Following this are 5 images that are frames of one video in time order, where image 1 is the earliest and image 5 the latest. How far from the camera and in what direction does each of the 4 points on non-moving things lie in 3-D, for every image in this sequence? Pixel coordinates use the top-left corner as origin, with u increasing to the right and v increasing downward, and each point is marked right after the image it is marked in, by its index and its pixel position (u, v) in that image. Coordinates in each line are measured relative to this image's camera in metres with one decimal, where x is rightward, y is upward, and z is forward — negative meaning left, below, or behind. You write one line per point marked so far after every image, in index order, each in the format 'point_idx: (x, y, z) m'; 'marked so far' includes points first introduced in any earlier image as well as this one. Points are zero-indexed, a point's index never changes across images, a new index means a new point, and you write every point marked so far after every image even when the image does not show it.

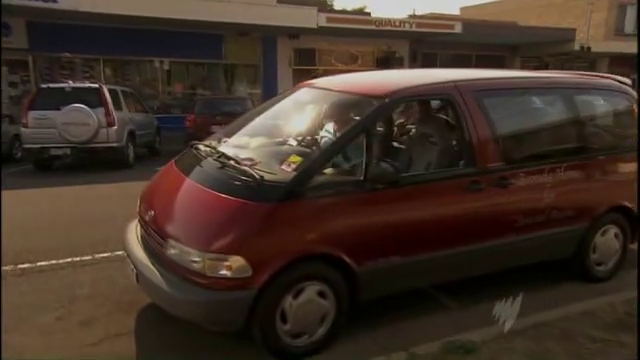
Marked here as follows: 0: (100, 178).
0: (-3.8, 0.0, +9.2) m
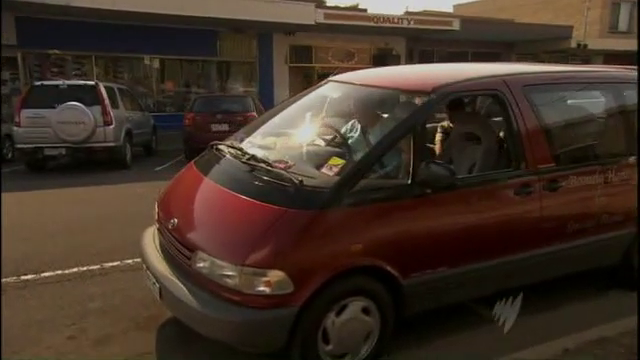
0: (-3.7, 0.0, +8.8) m
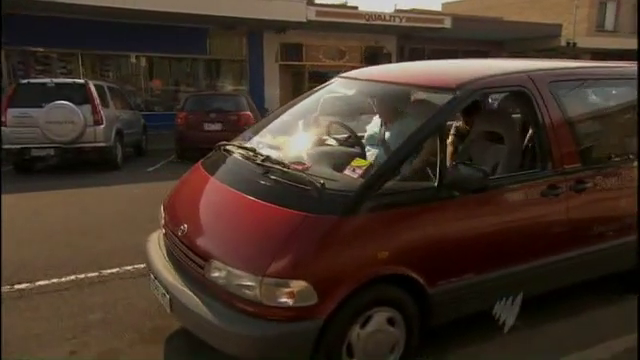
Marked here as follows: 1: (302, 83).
0: (-3.7, 0.0, +8.5) m
1: (-0.6, +3.4, +19.0) m
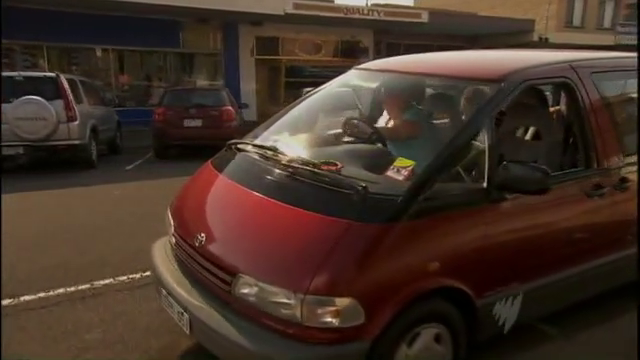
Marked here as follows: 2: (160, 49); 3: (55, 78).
0: (-3.8, 0.0, +8.0) m
1: (-1.5, +3.6, +18.6) m
2: (-4.7, +3.9, +16.0) m
3: (-4.3, +1.6, +8.6) m
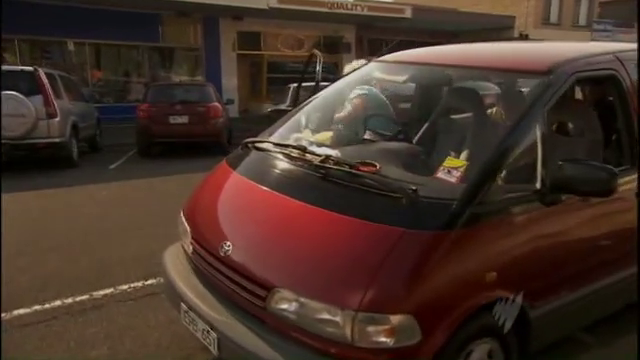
0: (-3.9, 0.0, +7.6) m
1: (-2.0, +3.6, +18.2) m
2: (-5.2, +4.0, +15.5) m
3: (-4.4, +1.6, +8.2) m
